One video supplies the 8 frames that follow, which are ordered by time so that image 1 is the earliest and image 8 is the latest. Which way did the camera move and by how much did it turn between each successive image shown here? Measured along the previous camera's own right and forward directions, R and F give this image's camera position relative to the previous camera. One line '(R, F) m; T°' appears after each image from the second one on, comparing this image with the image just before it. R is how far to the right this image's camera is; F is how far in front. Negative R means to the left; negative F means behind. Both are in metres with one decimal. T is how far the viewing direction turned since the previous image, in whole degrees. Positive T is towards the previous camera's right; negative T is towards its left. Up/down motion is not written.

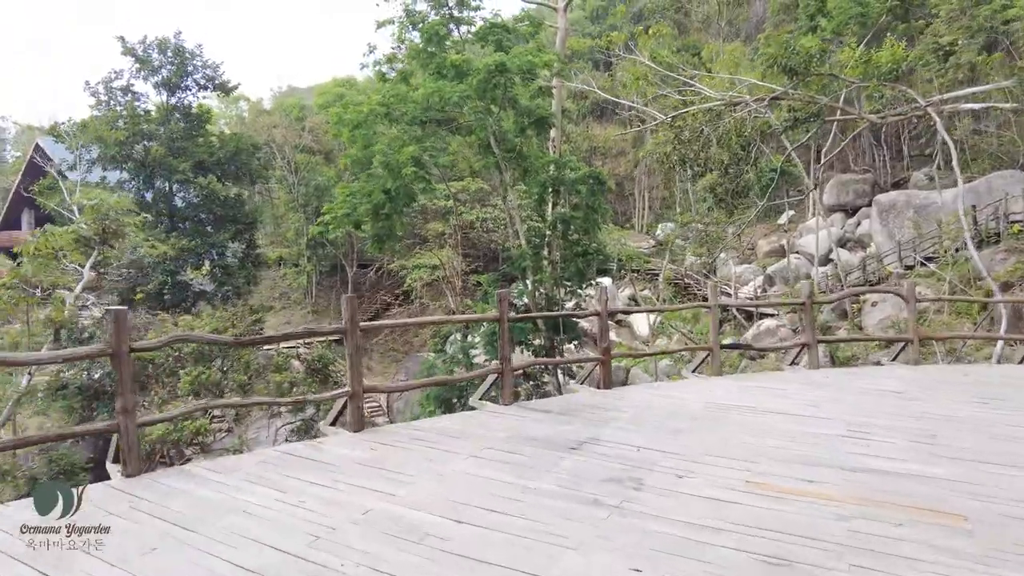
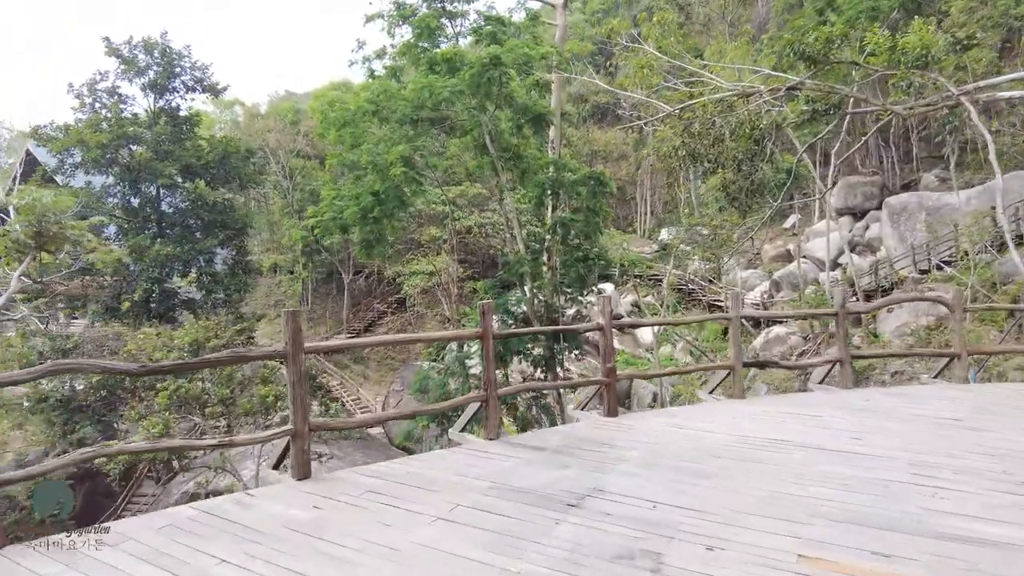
(+0.1, +0.5) m; 0°
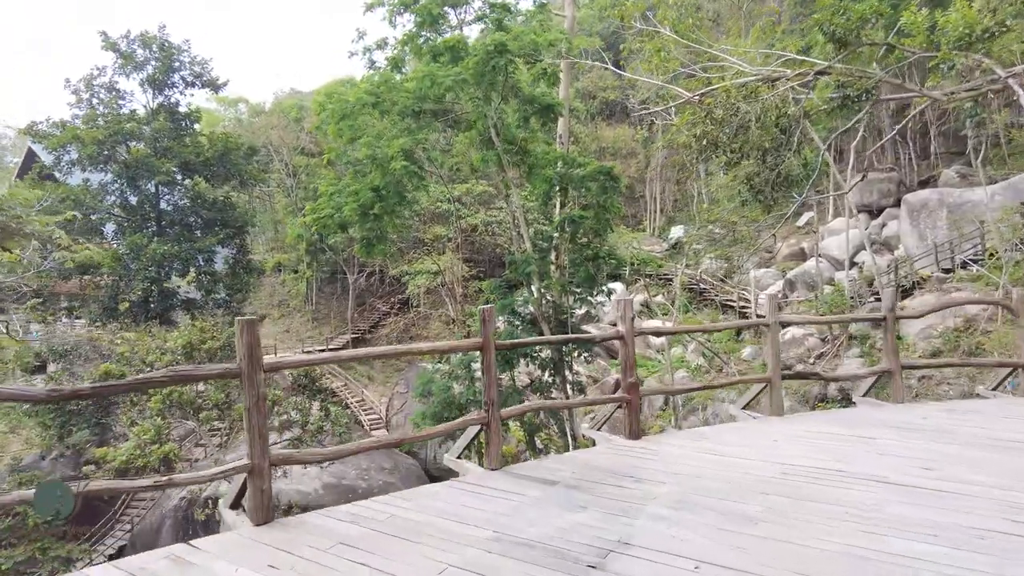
(0.0, +0.4) m; -1°
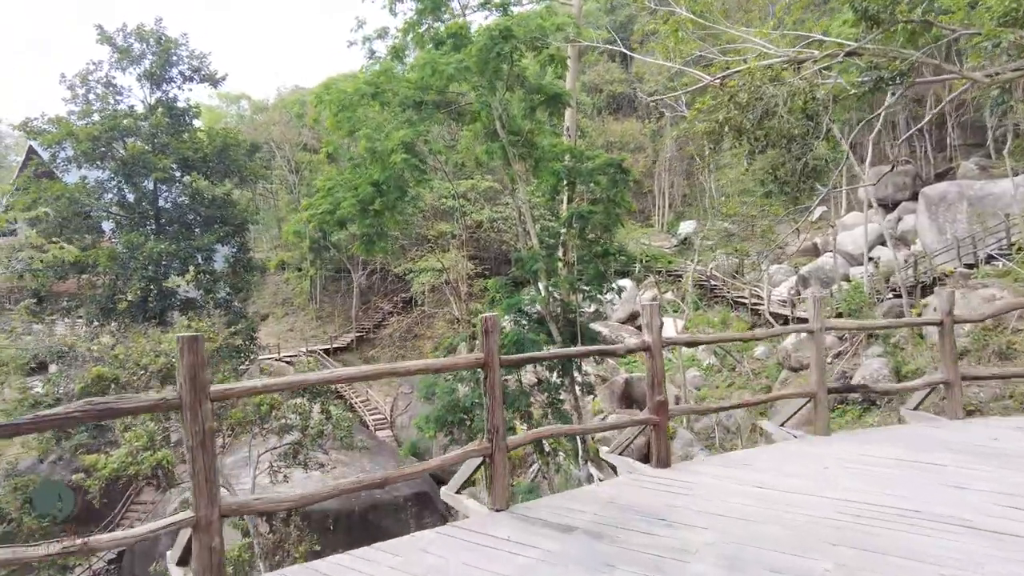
(0.0, +0.4) m; -1°
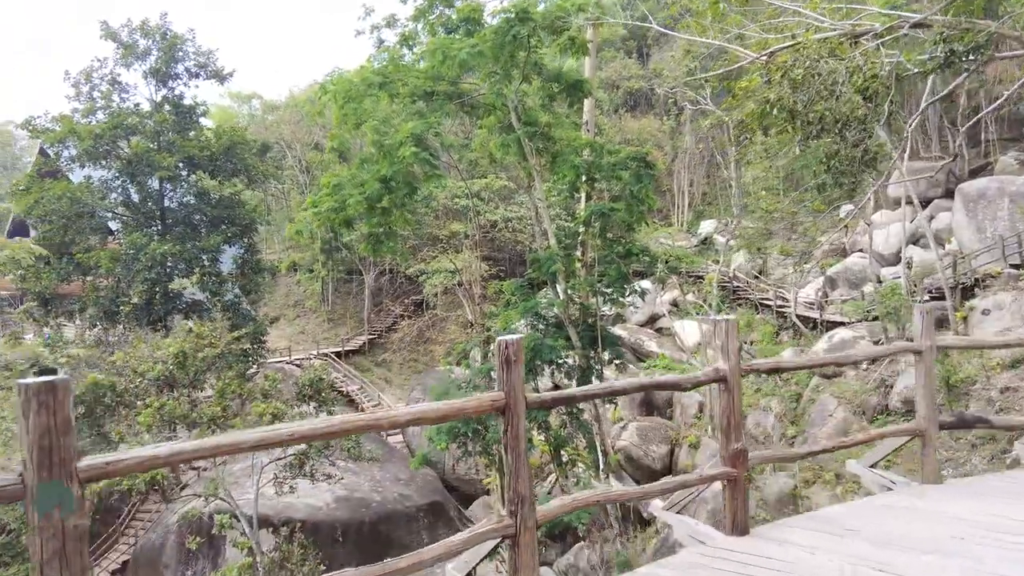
(0.0, +0.5) m; -1°
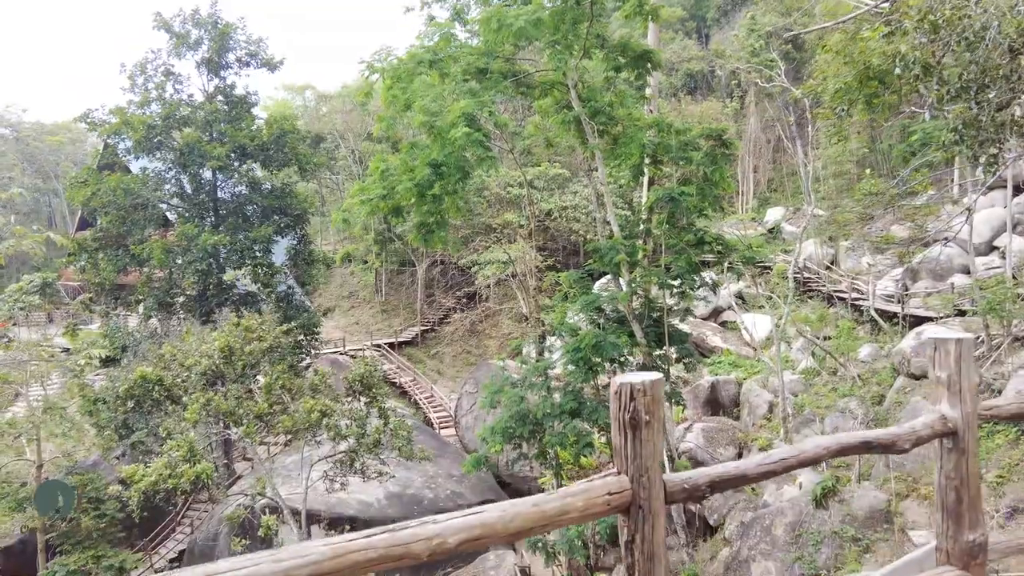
(-0.1, +0.5) m; -4°
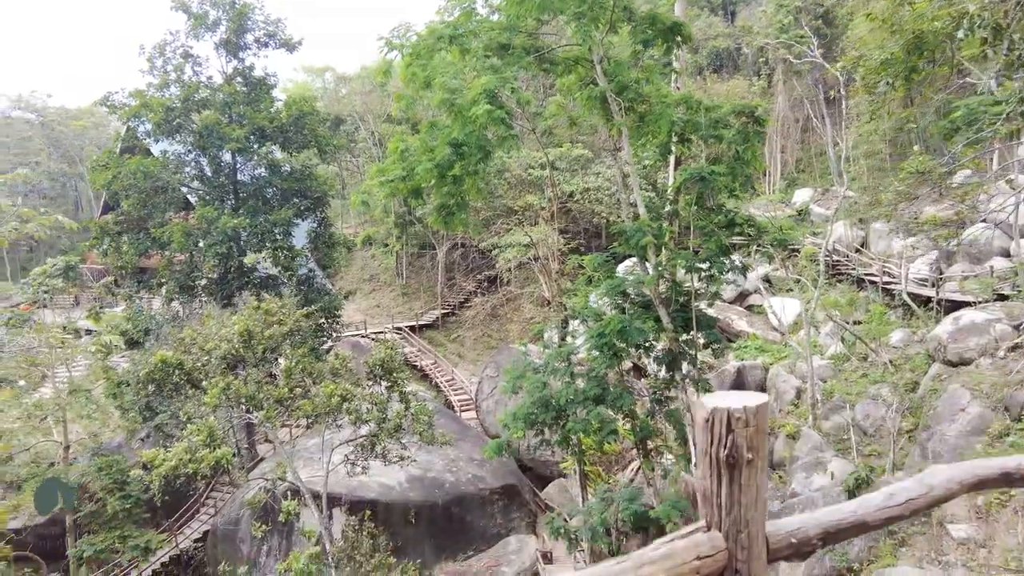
(0.0, +0.2) m; -2°
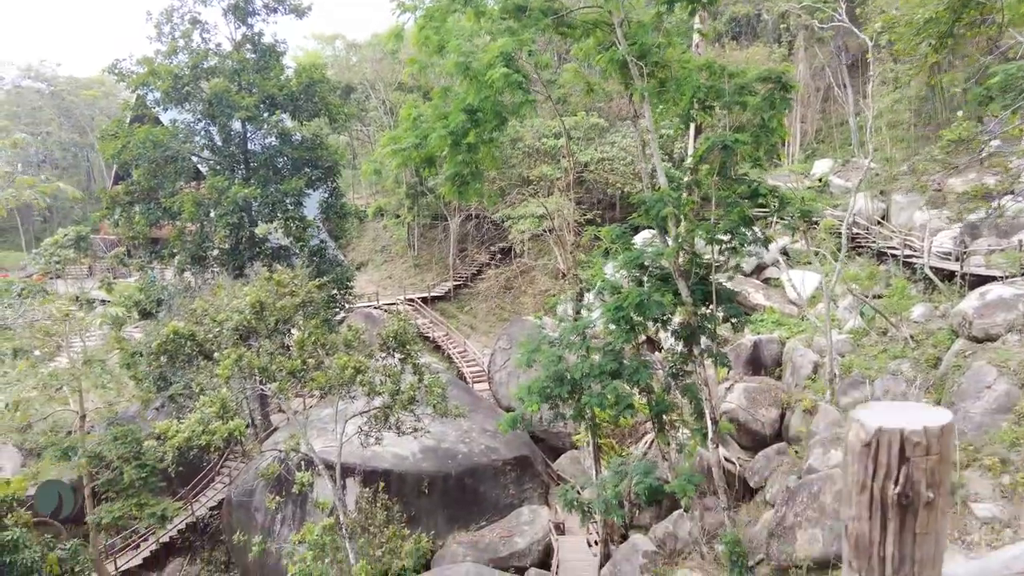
(0.0, +0.2) m; -1°
